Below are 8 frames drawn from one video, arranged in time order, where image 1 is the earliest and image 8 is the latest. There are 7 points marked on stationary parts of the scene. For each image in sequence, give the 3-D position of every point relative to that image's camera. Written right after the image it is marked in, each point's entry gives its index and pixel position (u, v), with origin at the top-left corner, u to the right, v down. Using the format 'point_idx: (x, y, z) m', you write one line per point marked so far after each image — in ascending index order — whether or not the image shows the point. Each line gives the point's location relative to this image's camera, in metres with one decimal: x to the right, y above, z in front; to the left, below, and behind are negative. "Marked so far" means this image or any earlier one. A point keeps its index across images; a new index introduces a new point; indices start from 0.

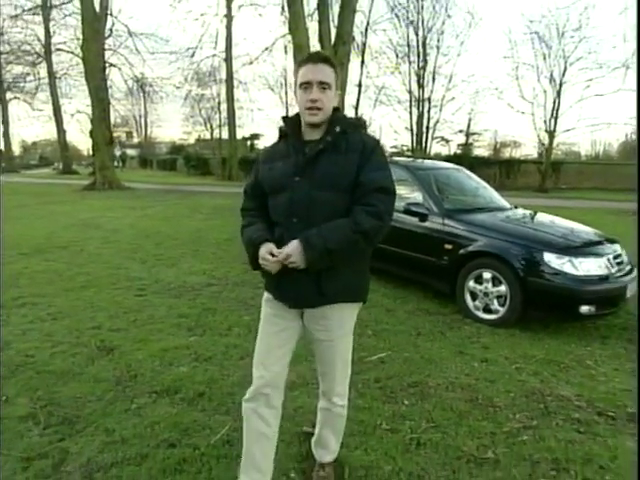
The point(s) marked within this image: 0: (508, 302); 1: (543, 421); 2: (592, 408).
0: (+2.3, -0.8, +5.2) m
1: (+1.8, -1.4, +3.3) m
2: (+2.3, -1.4, +3.5) m
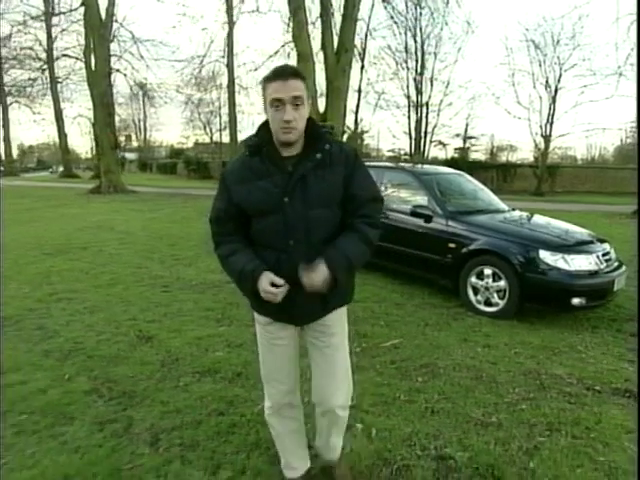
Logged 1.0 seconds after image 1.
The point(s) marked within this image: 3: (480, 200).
0: (+2.5, -0.8, +5.7) m
1: (+2.0, -1.4, +3.8) m
2: (+2.5, -1.4, +4.0) m
3: (+2.5, +0.6, +6.7) m
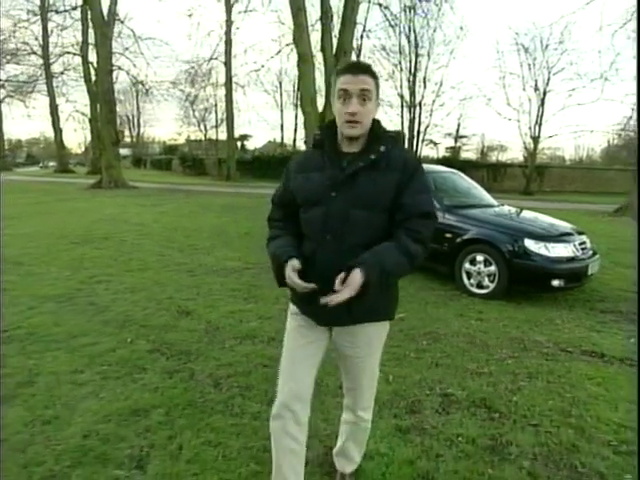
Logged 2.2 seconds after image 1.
0: (+2.8, -0.6, +6.6) m
1: (+2.2, -1.2, +4.6) m
2: (+2.7, -1.2, +4.8) m
3: (+2.7, +0.8, +7.6) m
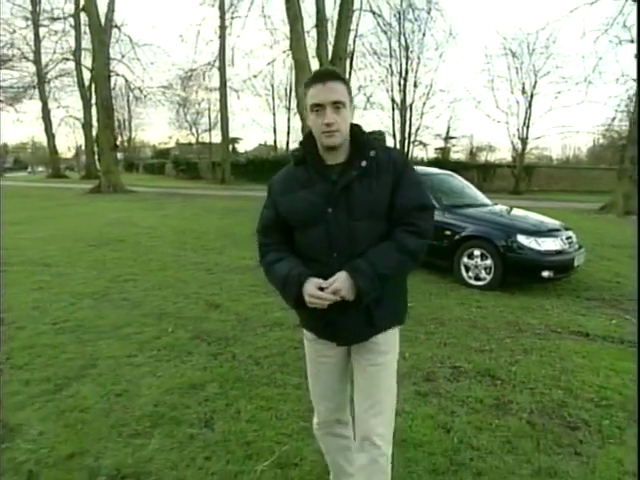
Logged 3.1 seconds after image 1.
0: (+3.0, -0.5, +7.2) m
1: (+2.5, -1.2, +5.3) m
2: (+3.0, -1.2, +5.5) m
3: (+2.9, +0.8, +8.2) m
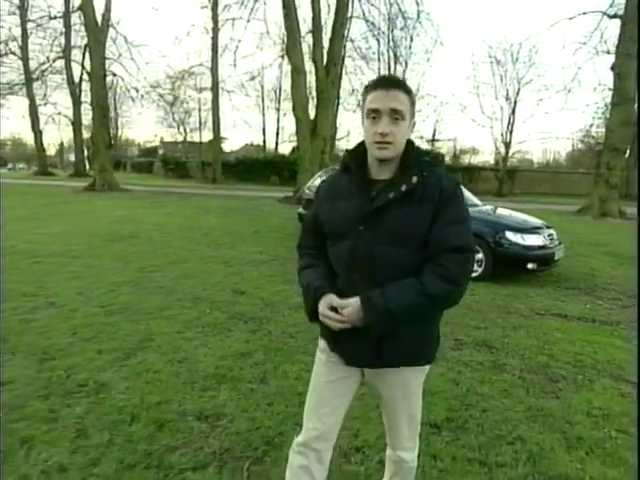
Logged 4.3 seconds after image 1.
0: (+3.2, -0.5, +8.1) m
1: (+2.8, -1.1, +6.2) m
2: (+3.3, -1.1, +6.4) m
3: (+3.1, +0.9, +9.1) m
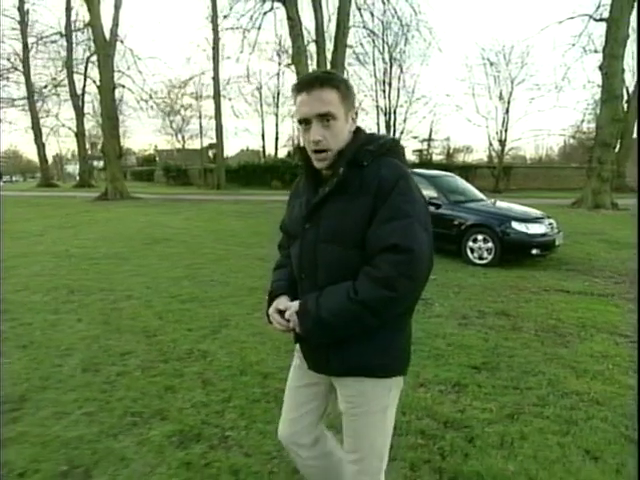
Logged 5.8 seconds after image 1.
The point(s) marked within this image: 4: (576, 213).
0: (+3.8, -0.3, +9.2) m
1: (+3.5, -0.9, +7.3) m
2: (+4.0, -0.9, +7.5) m
3: (+3.7, +1.1, +10.2) m
4: (+11.4, +1.2, +18.5) m
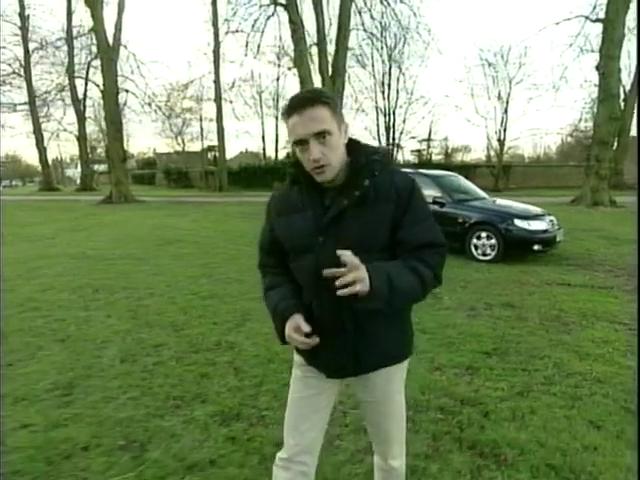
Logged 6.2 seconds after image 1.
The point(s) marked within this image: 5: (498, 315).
0: (+4.1, -0.2, +9.6) m
1: (+3.7, -0.8, +7.6) m
2: (+4.2, -0.8, +7.9) m
3: (+3.9, +1.2, +10.6) m
4: (+11.6, +1.3, +18.9) m
5: (+2.6, -1.1, +6.1) m
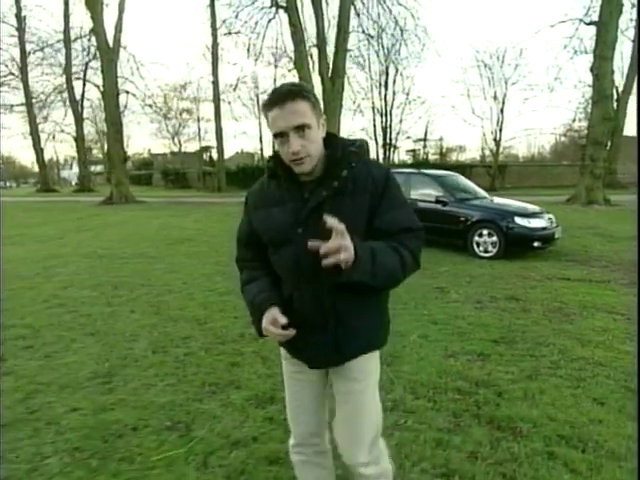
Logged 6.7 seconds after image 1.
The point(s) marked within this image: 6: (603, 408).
0: (+4.3, -0.1, +10.0) m
1: (+3.9, -0.8, +8.0) m
2: (+4.4, -0.7, +8.2) m
3: (+4.1, +1.2, +11.0) m
4: (+11.6, +1.4, +19.4) m
5: (+2.8, -1.0, +6.5) m
6: (+2.5, -1.5, +3.8) m
